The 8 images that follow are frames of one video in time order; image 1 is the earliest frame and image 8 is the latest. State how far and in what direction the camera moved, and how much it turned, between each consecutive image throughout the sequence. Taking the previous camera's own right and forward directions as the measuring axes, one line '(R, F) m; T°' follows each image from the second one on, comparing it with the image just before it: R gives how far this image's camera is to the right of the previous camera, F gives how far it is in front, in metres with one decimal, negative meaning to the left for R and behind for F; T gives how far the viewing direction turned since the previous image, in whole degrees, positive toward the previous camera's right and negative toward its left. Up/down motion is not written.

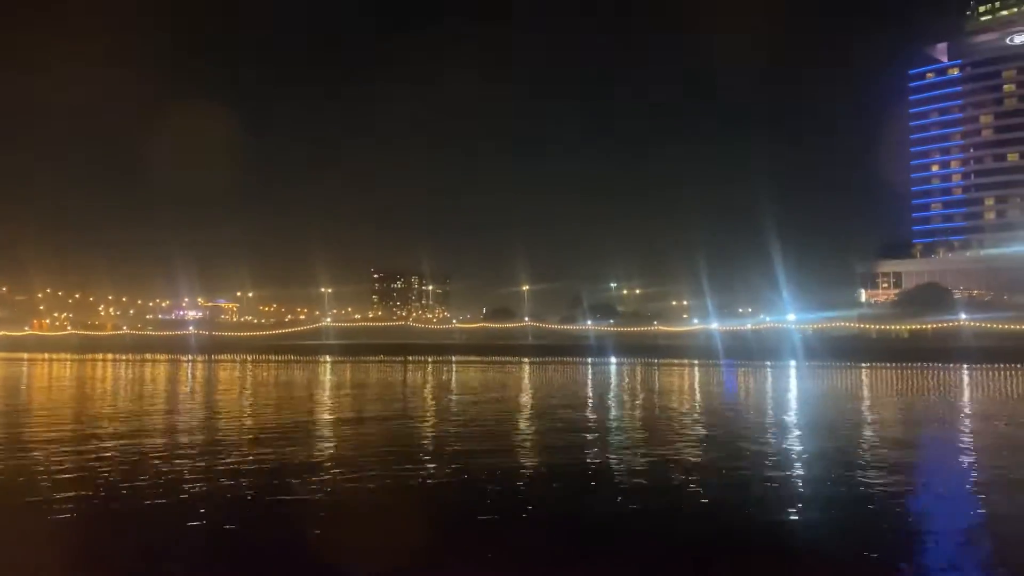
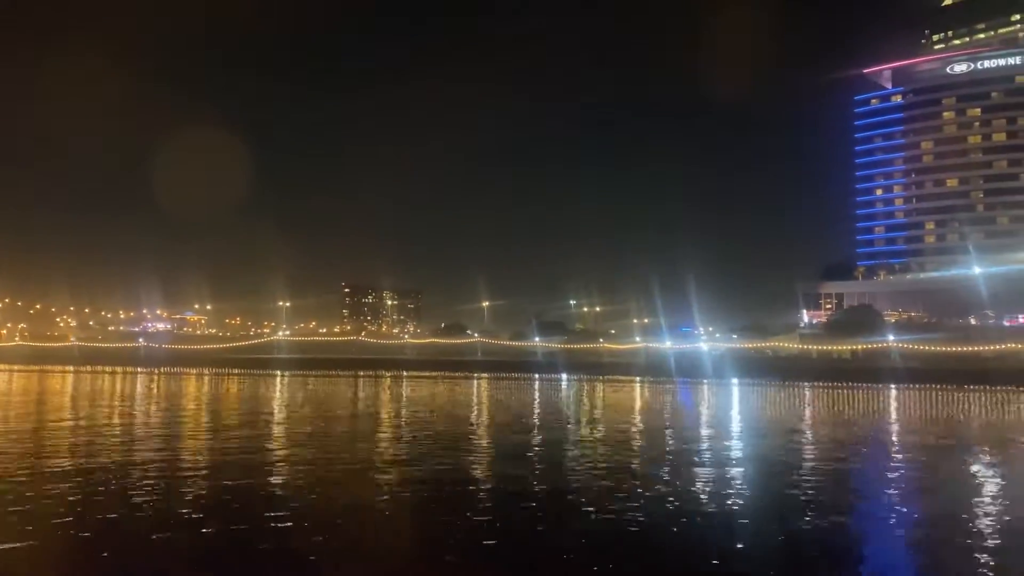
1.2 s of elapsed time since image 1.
(+0.5, -0.2) m; +1°
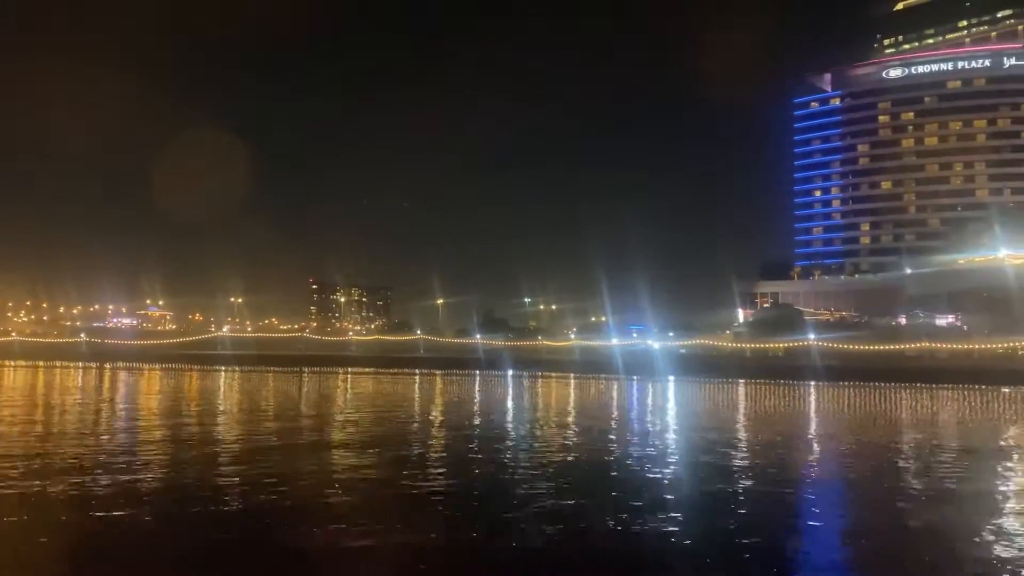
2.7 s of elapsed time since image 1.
(+0.7, -0.2) m; +1°
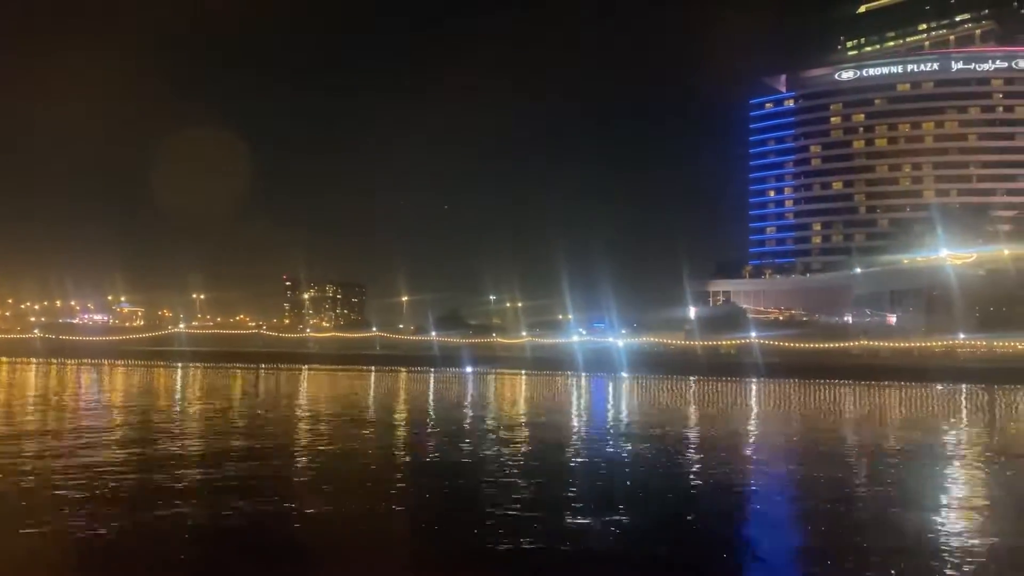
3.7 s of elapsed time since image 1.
(+0.4, -0.1) m; +1°
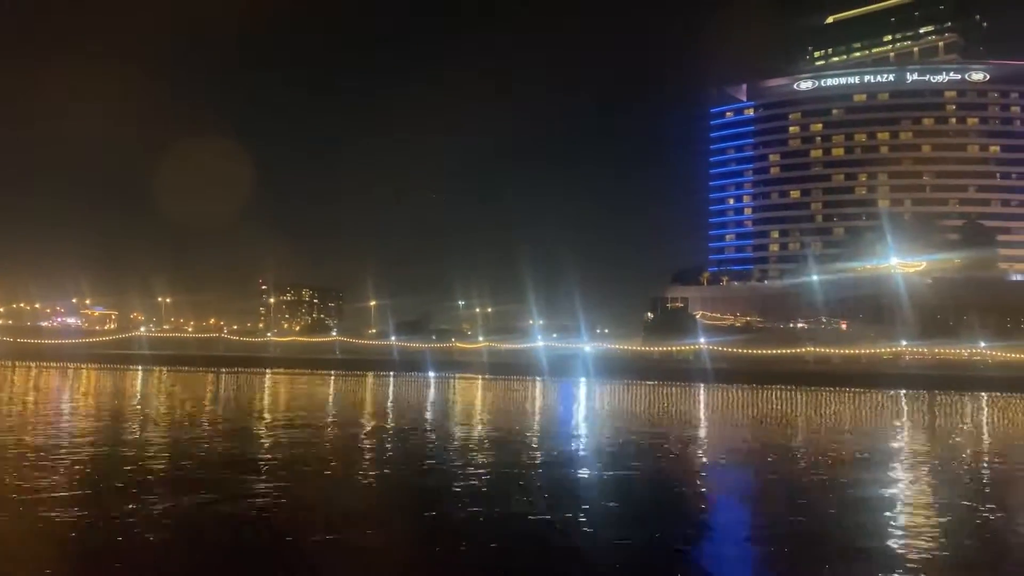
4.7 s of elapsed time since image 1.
(+0.4, -0.1) m; +1°
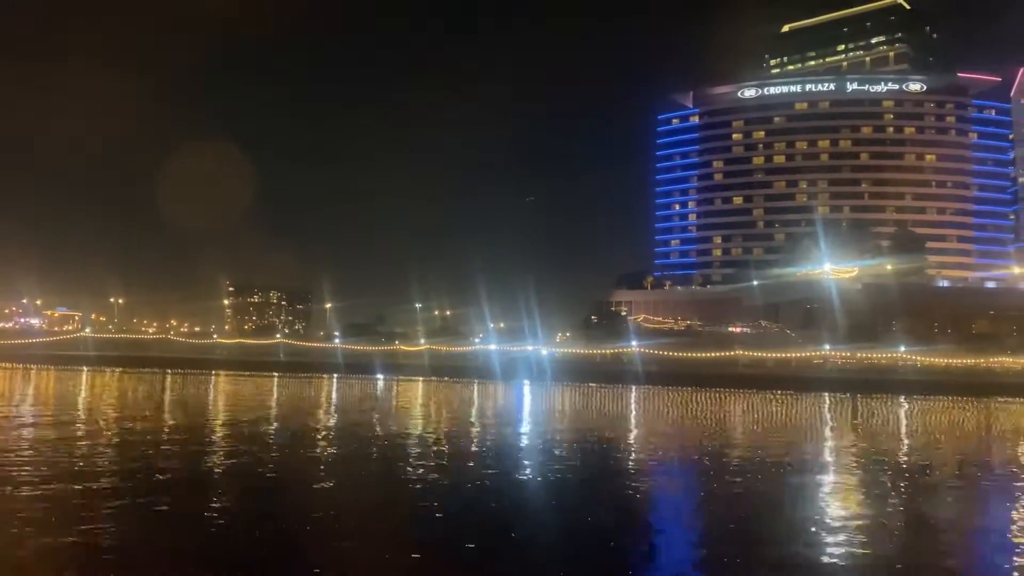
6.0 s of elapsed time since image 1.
(+0.6, -0.1) m; +1°
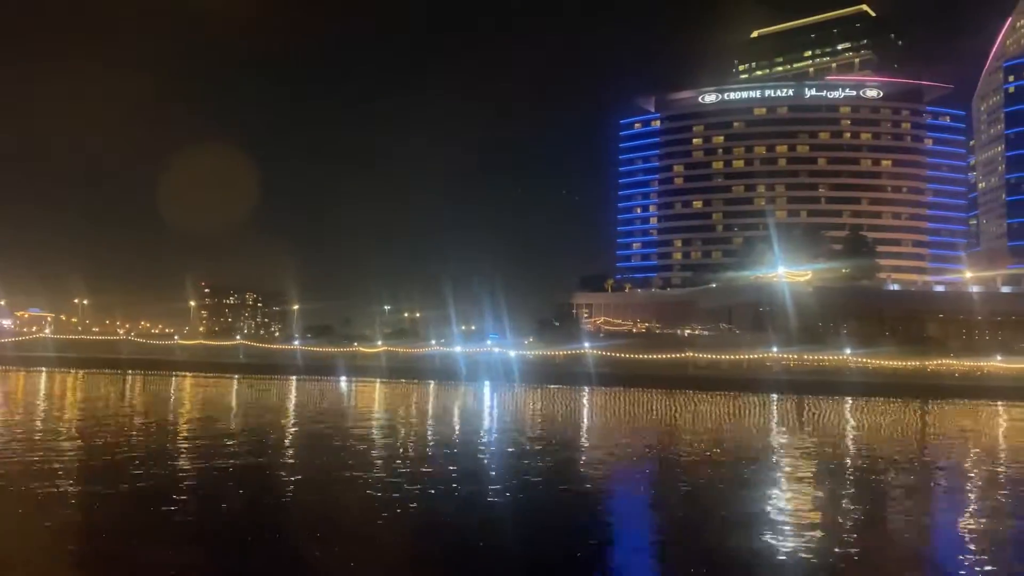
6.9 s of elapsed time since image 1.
(+0.4, -0.1) m; +1°
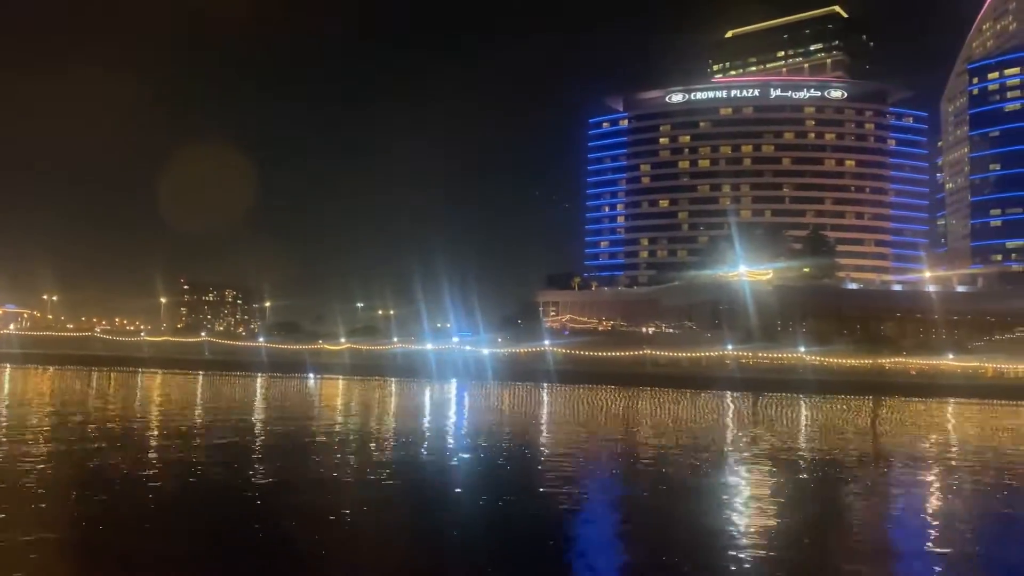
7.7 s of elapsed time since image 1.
(+0.3, -0.1) m; +1°
